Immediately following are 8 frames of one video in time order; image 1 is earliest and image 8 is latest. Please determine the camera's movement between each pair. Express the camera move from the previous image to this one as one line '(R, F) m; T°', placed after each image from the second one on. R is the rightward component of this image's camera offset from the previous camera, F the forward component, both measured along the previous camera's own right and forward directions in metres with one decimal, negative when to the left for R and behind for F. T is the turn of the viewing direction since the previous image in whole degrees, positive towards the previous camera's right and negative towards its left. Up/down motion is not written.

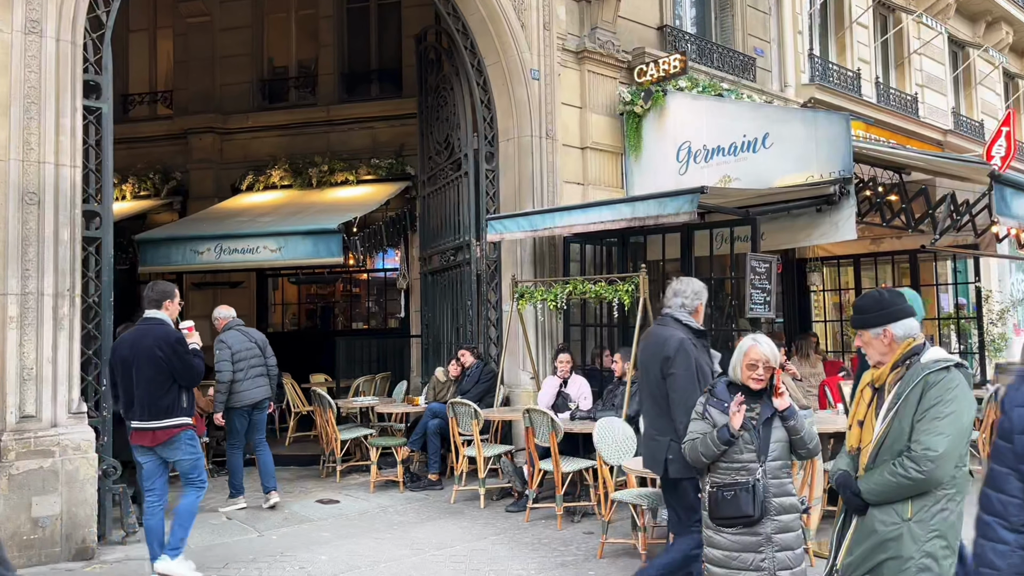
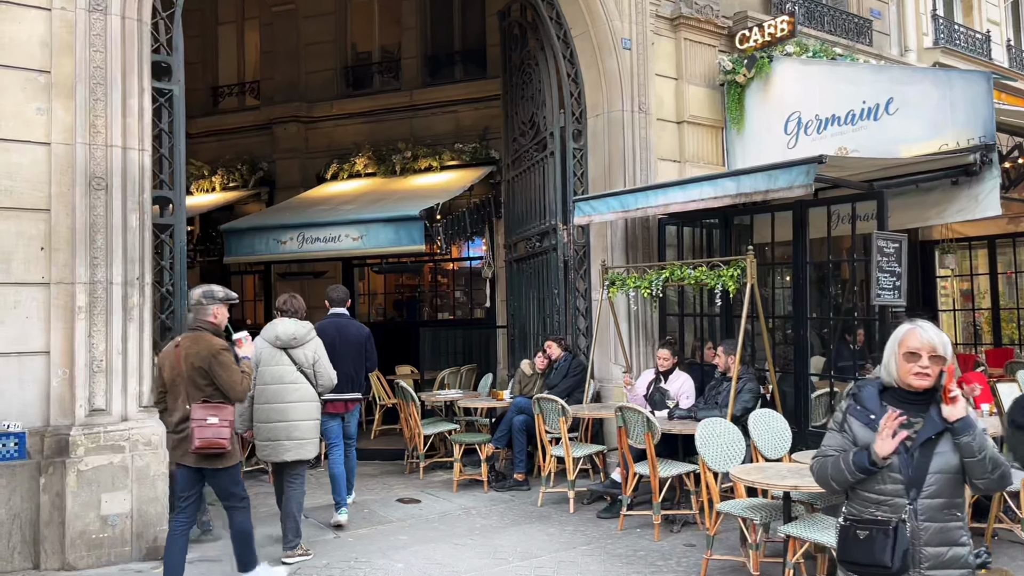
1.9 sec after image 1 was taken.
(0.0, +0.6) m; -7°
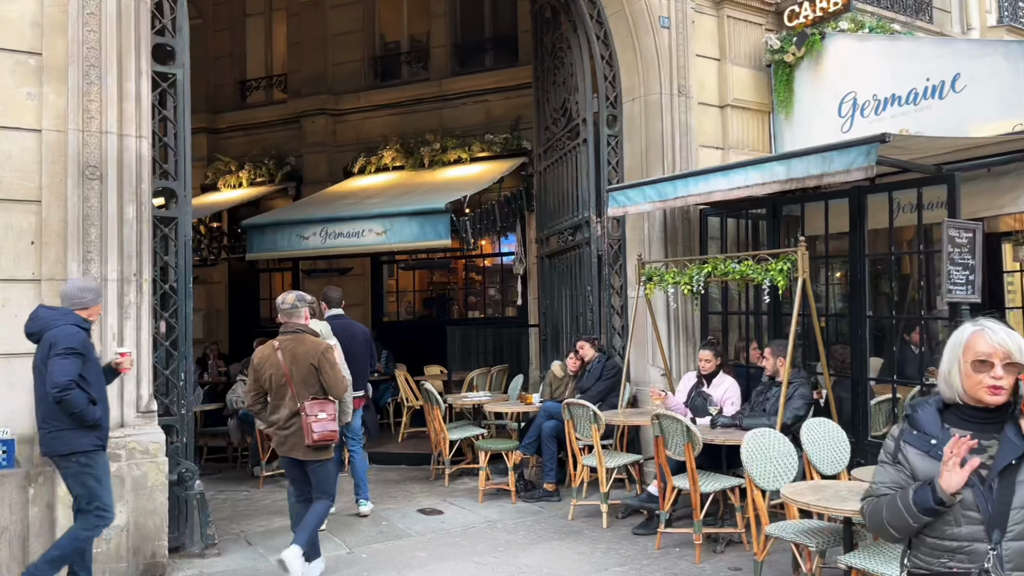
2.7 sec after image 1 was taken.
(+0.1, +0.5) m; -3°
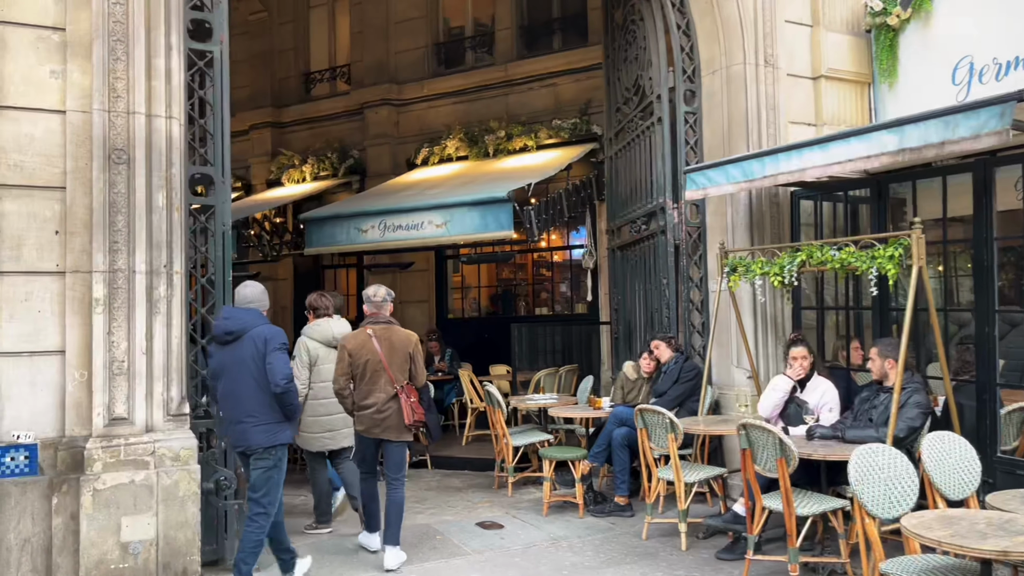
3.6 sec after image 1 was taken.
(+0.1, +0.7) m; -5°
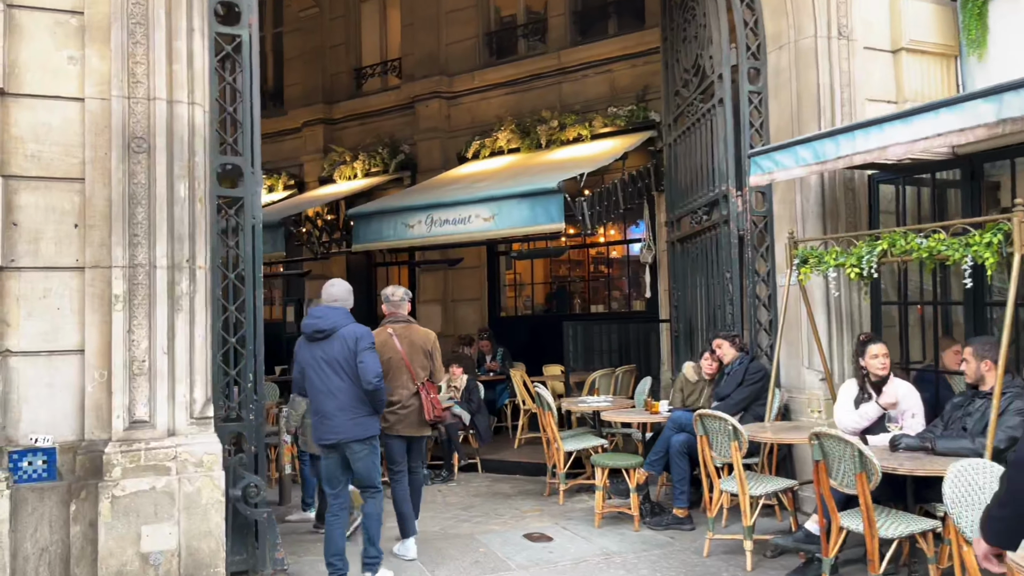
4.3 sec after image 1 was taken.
(+0.1, +0.5) m; -5°
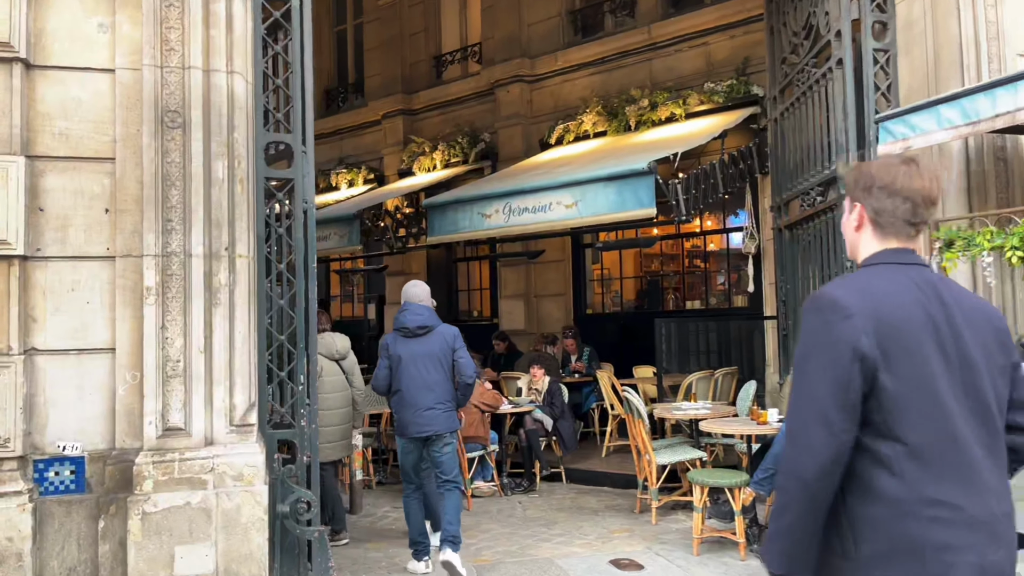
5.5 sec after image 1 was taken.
(+0.1, +0.7) m; -7°
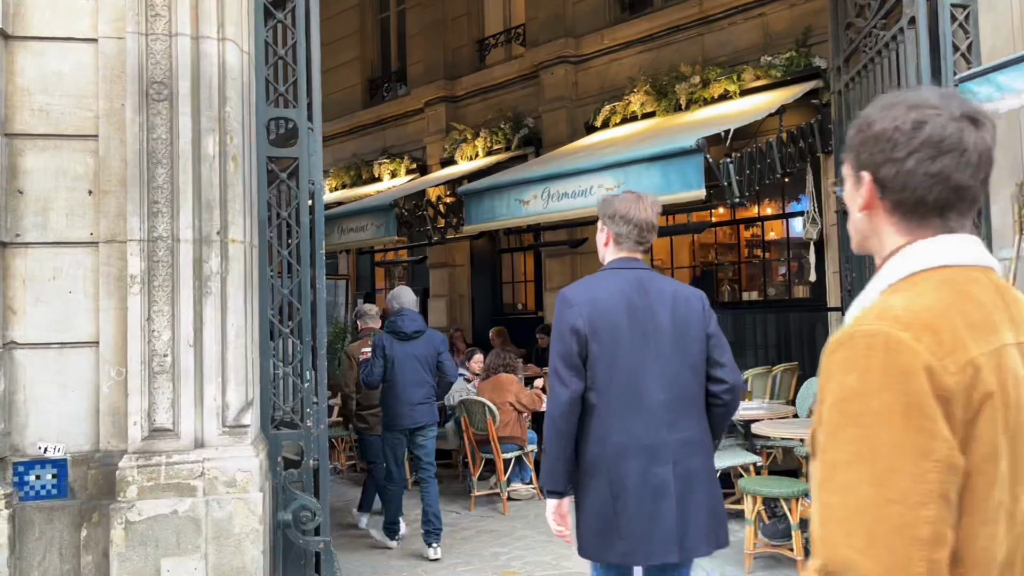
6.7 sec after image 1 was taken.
(+0.2, +0.5) m; -4°
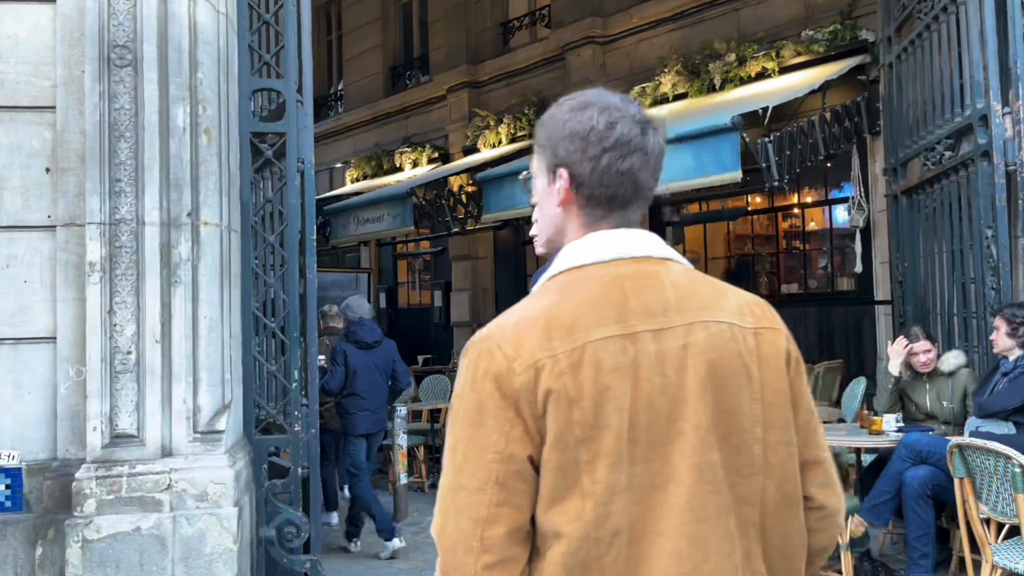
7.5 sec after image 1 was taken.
(+0.1, +0.5) m; -2°
